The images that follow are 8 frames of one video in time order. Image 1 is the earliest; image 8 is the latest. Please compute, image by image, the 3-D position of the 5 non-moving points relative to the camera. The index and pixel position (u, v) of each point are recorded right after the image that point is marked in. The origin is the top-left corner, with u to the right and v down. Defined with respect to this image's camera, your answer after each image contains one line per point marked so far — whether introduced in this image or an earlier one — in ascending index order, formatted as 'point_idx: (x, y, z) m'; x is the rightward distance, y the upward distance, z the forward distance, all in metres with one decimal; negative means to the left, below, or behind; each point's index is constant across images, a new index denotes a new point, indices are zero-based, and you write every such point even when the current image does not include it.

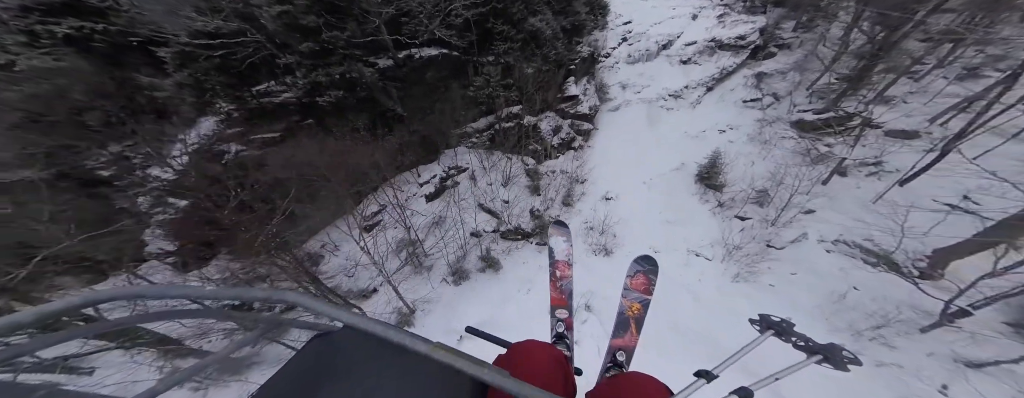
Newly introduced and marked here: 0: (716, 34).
0: (+8.7, +7.0, +12.0) m
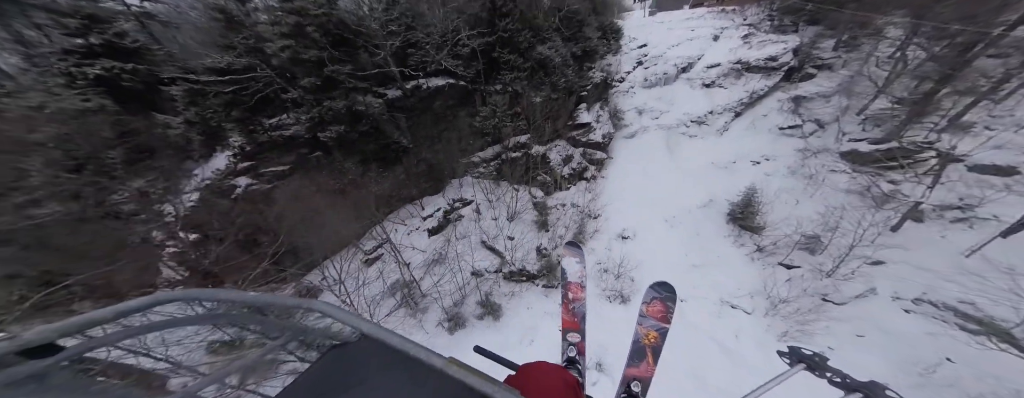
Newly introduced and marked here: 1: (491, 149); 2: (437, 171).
0: (+9.2, +5.7, +11.2) m
1: (-0.7, +1.5, +9.3) m
2: (-2.4, +0.9, +9.1) m
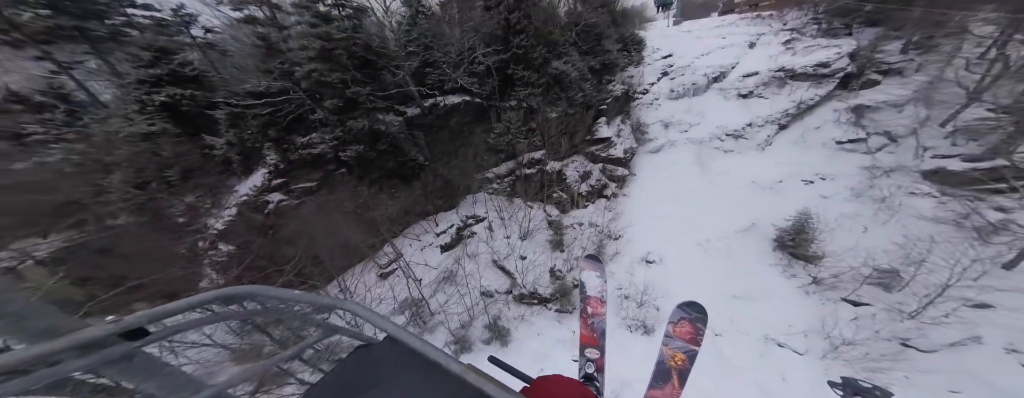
0: (+10.0, +4.9, +10.2) m
1: (-0.2, +1.0, +9.1) m
2: (-1.9, +0.4, +9.1) m
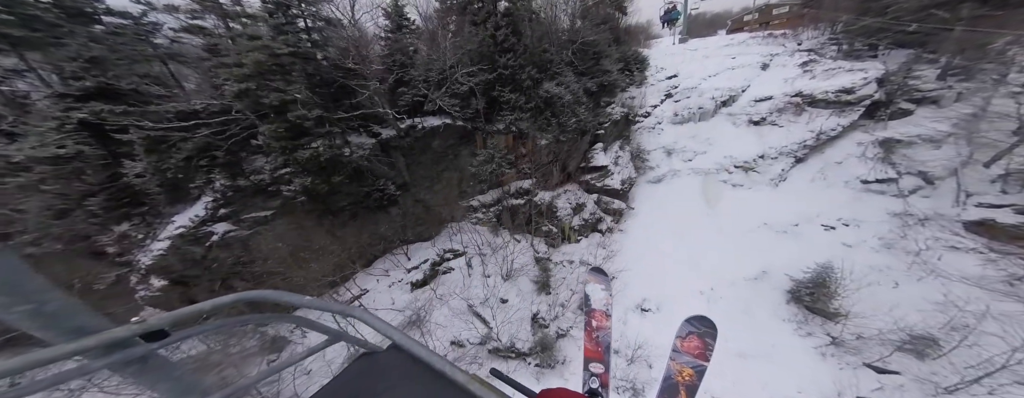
0: (+9.7, +3.7, +9.4) m
1: (-0.6, +0.1, +8.4) m
2: (-2.3, -0.4, +8.4) m
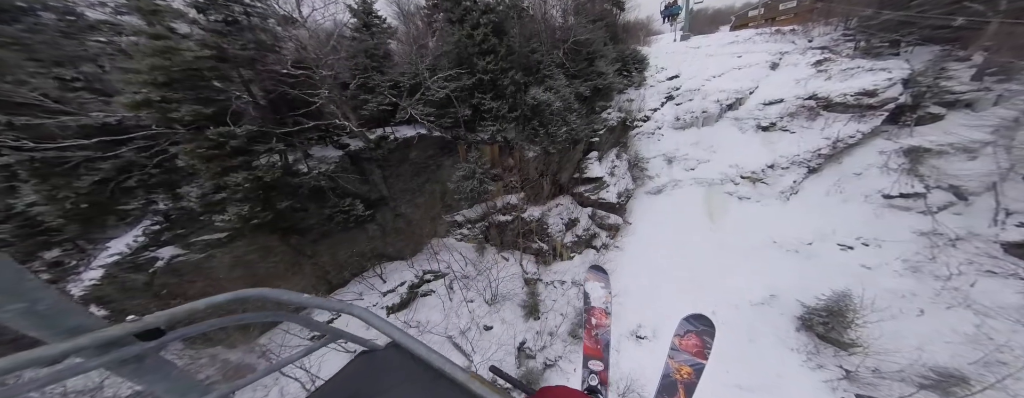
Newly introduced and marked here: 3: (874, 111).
0: (+9.4, +3.4, +8.6) m
1: (-0.9, -0.2, +7.7) m
2: (-2.6, -0.8, +7.8) m
3: (+10.2, +2.5, +7.9) m
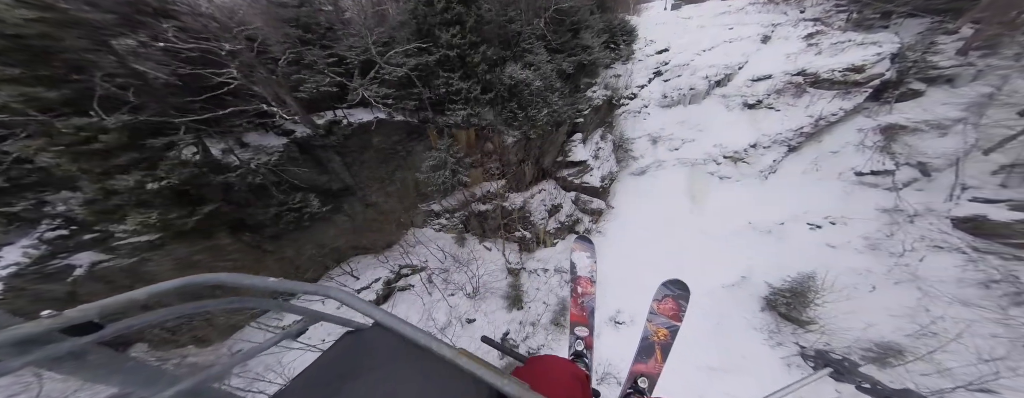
0: (+8.7, +4.0, +8.3) m
1: (-1.4, +0.1, +7.3) m
2: (-3.1, -0.5, +7.3) m
3: (+9.6, +3.1, +7.7) m
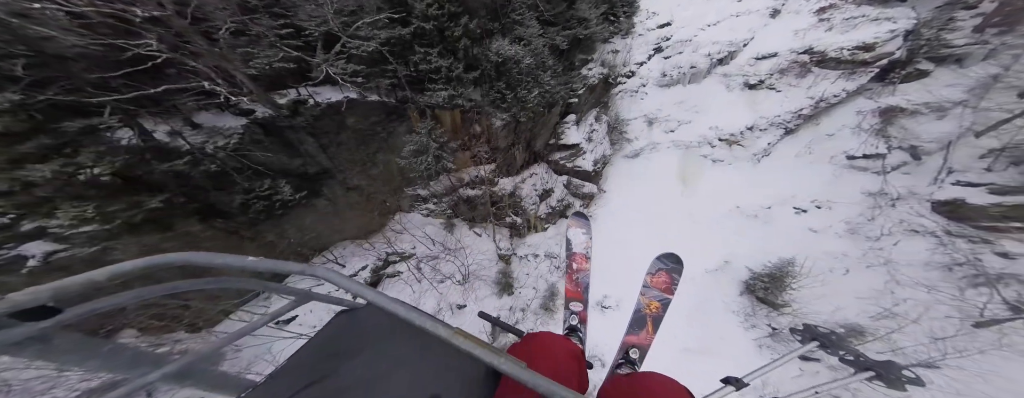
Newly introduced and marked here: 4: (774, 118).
0: (+8.5, +4.4, +7.9) m
1: (-1.7, +0.5, +6.9) m
2: (-3.4, -0.1, +7.0) m
3: (+9.3, +3.5, +7.4) m
4: (+7.3, +2.2, +7.7) m
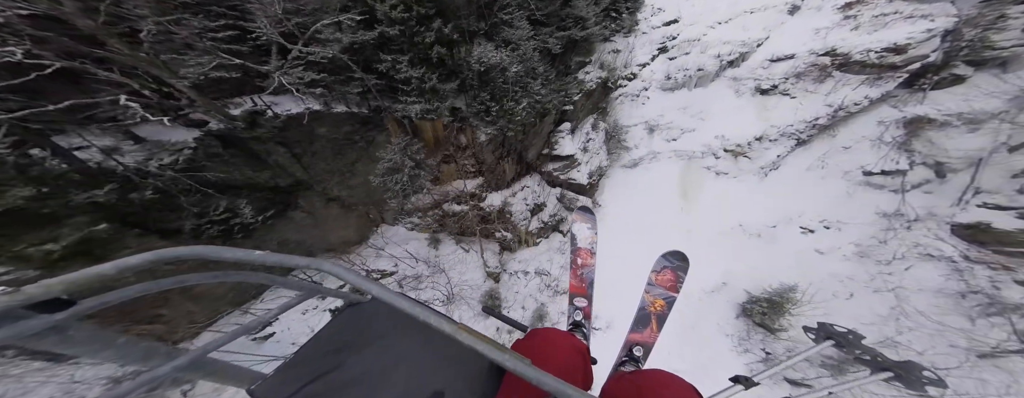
0: (+8.3, +4.0, +7.1) m
1: (-1.9, +0.1, +6.4) m
2: (-3.6, -0.4, +6.4) m
3: (+9.1, +3.0, +6.6) m
4: (+7.1, +1.8, +7.0) m
